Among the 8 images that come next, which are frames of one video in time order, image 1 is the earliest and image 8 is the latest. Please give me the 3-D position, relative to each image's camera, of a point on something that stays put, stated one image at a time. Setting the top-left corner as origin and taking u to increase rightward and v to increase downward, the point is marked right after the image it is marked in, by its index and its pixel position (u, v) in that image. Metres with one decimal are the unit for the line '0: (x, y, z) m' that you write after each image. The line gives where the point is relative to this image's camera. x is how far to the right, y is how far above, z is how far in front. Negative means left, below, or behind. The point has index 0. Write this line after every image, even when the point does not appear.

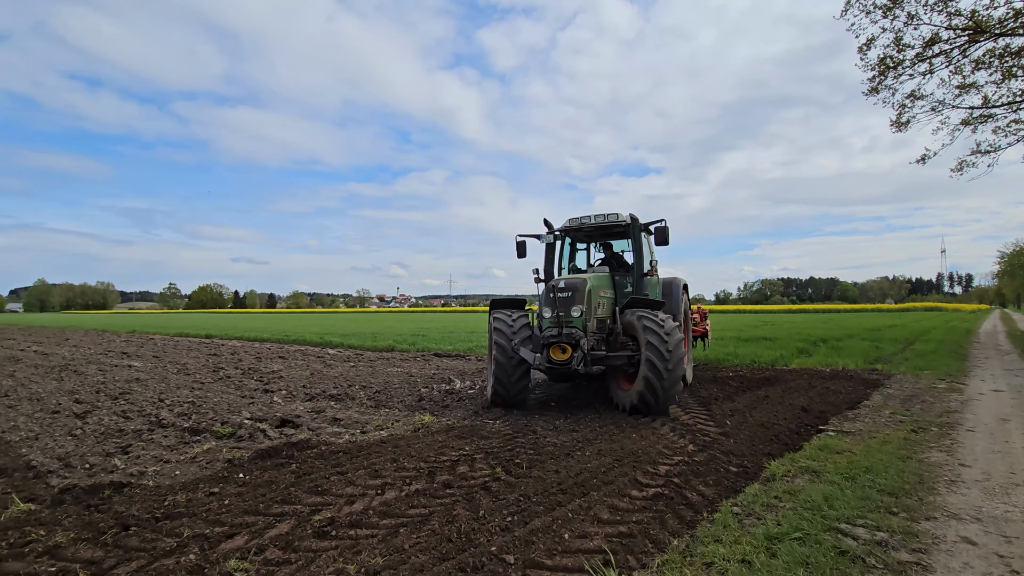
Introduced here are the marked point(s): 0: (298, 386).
0: (-3.9, -1.7, +9.0) m
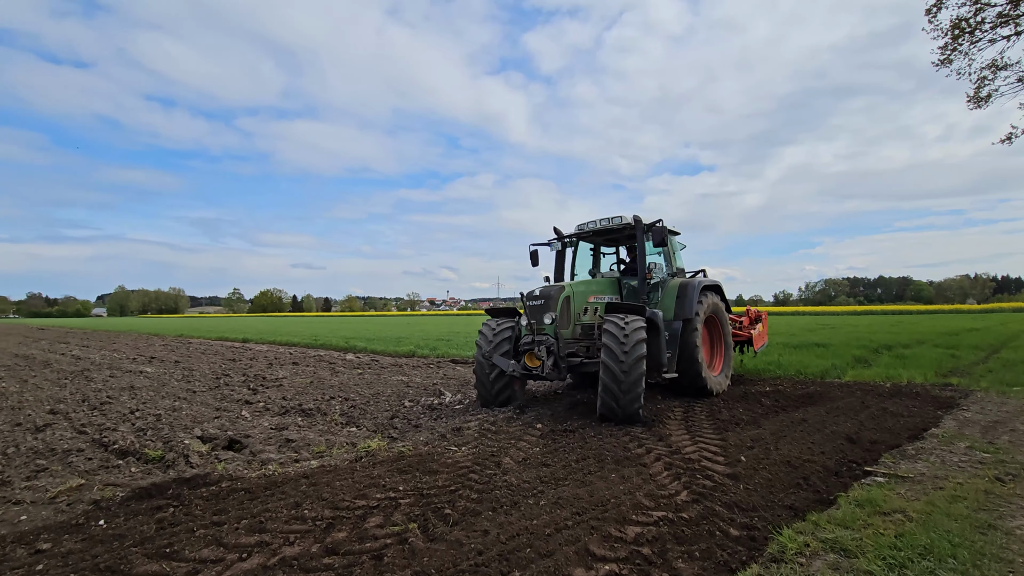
0: (-3.8, -1.8, +8.4) m
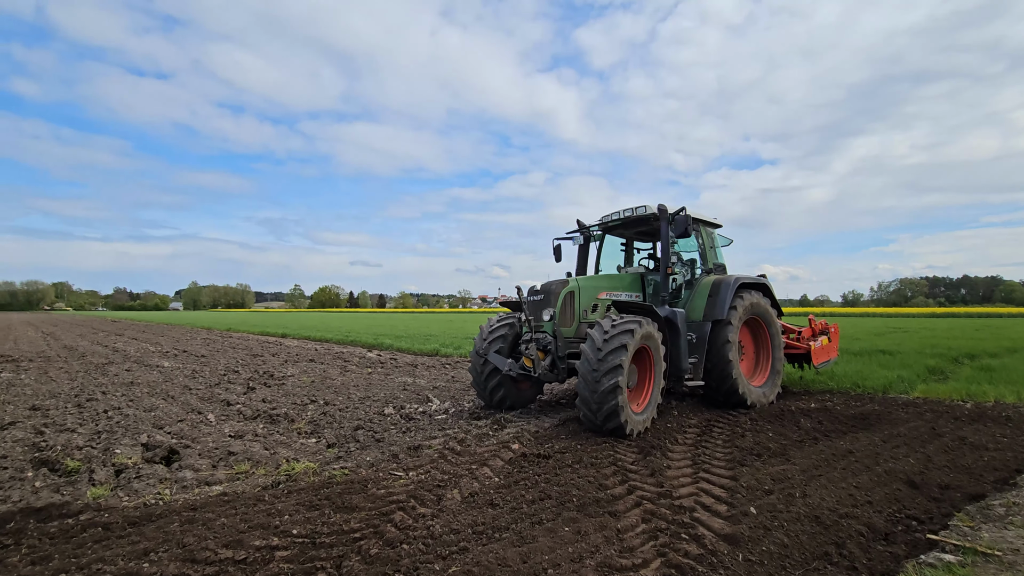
0: (-3.8, -1.7, +7.9) m
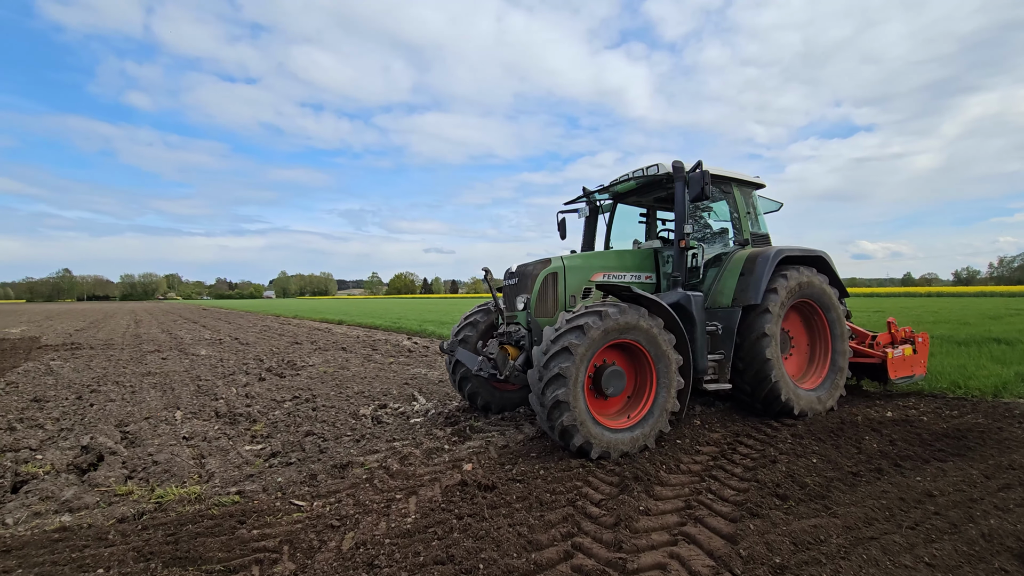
0: (-3.7, -1.5, +7.5) m
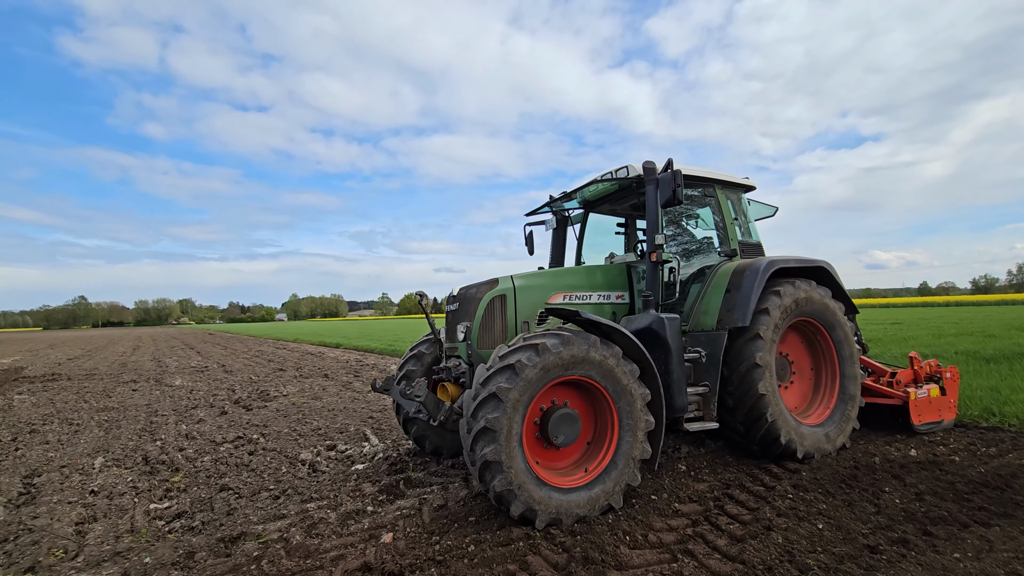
0: (-4.0, -1.9, +6.8) m
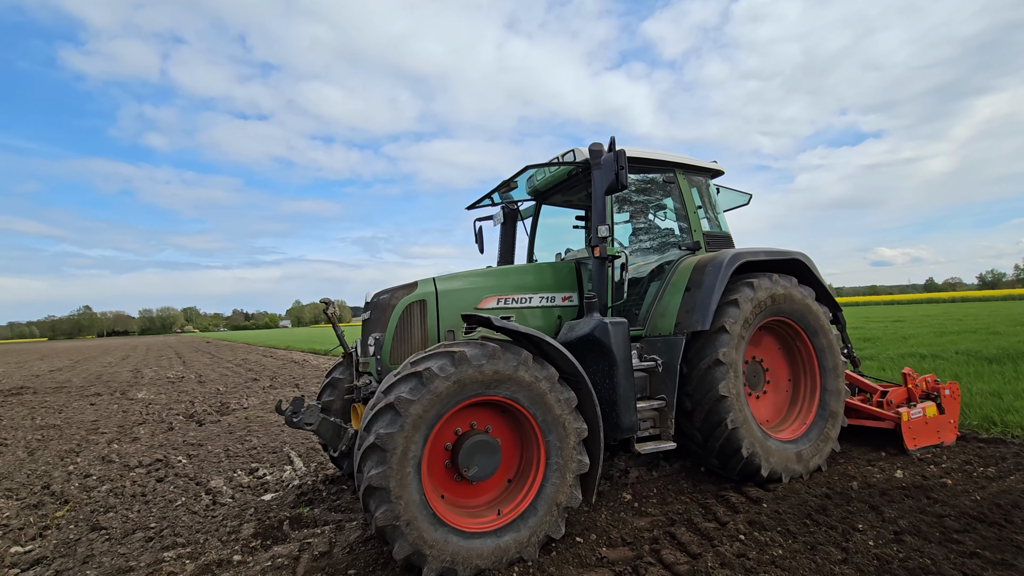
0: (-4.6, -2.0, +6.3) m
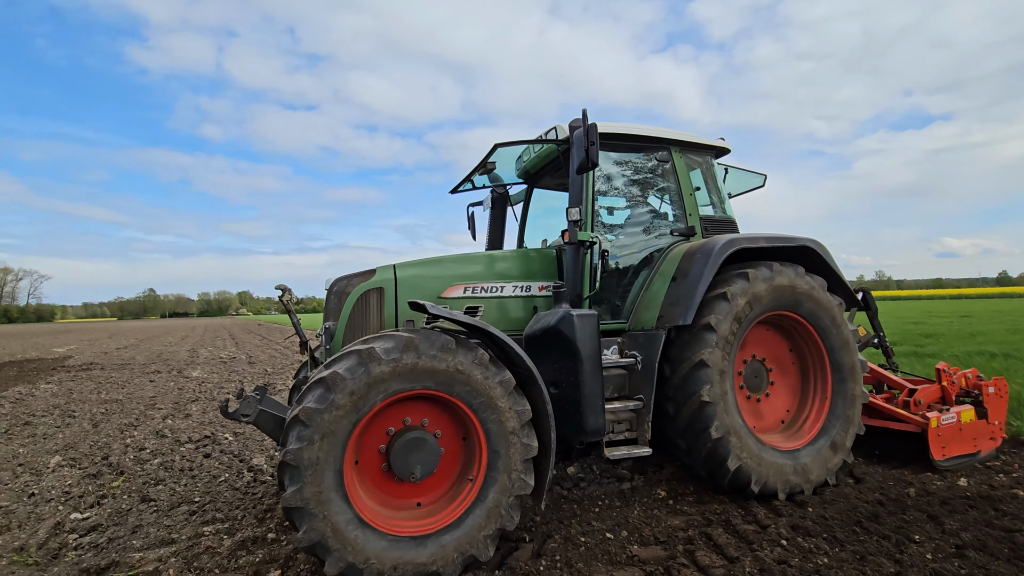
0: (-4.1, -1.8, +6.6) m
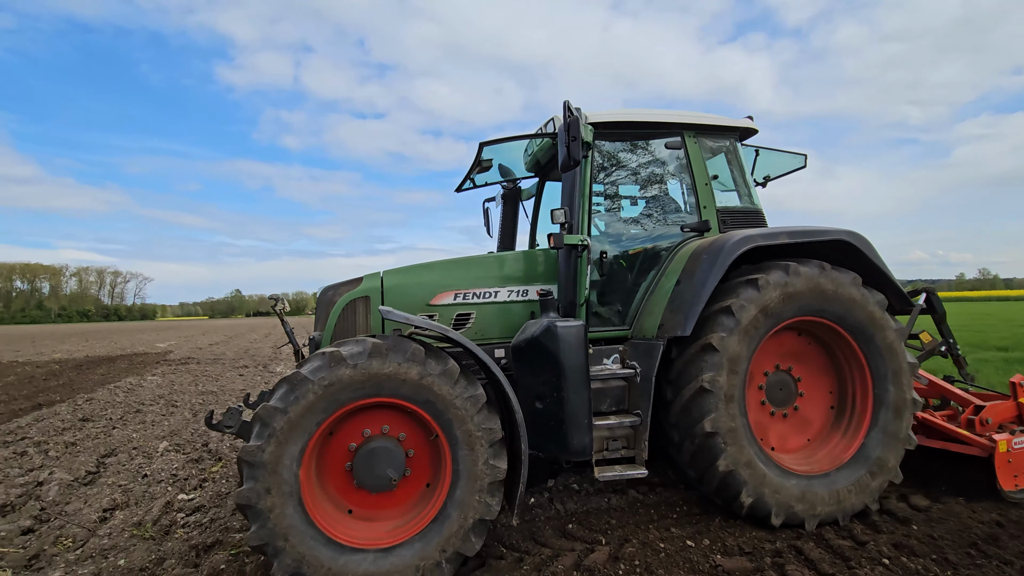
0: (-3.2, -1.8, +7.0) m
